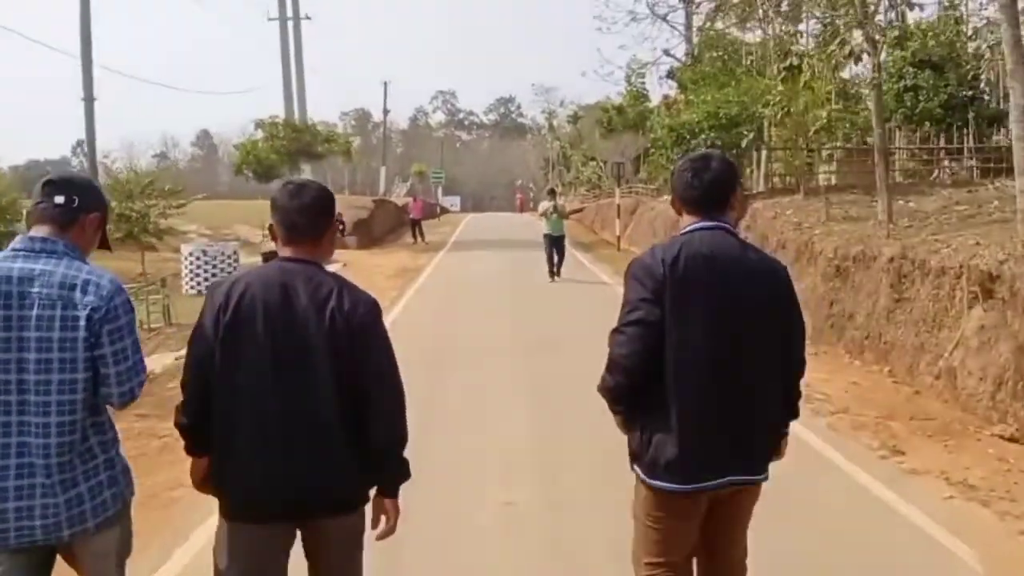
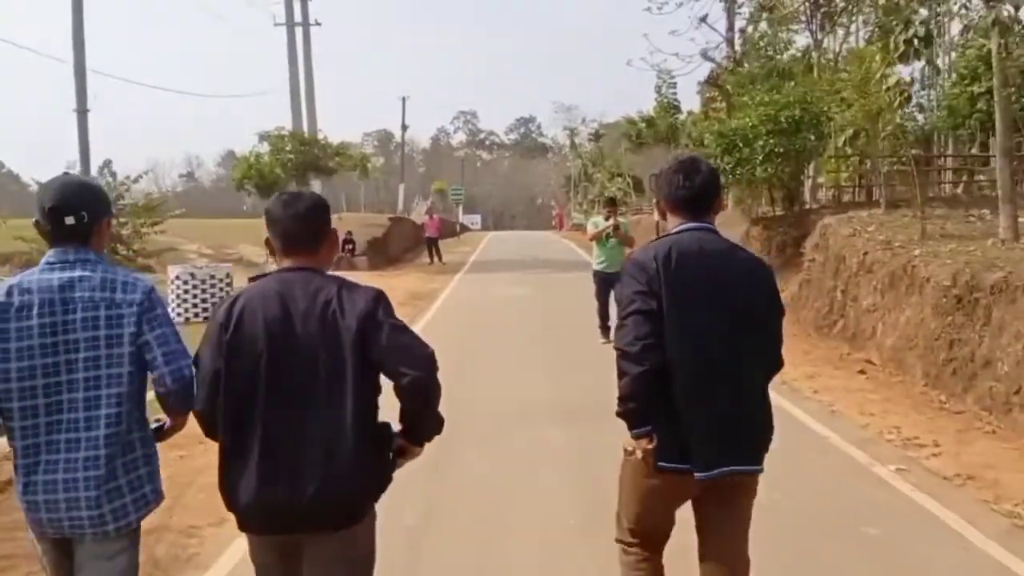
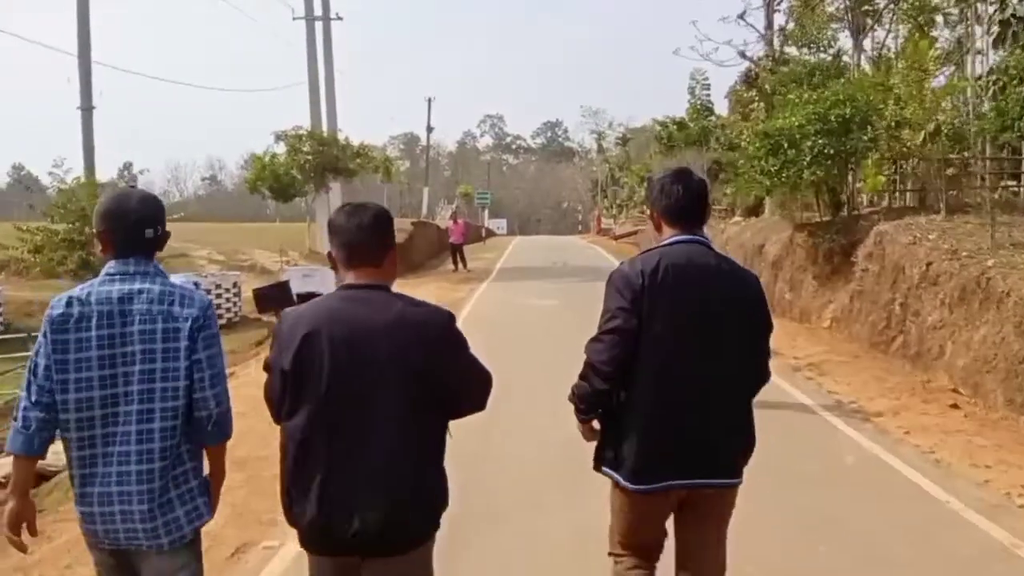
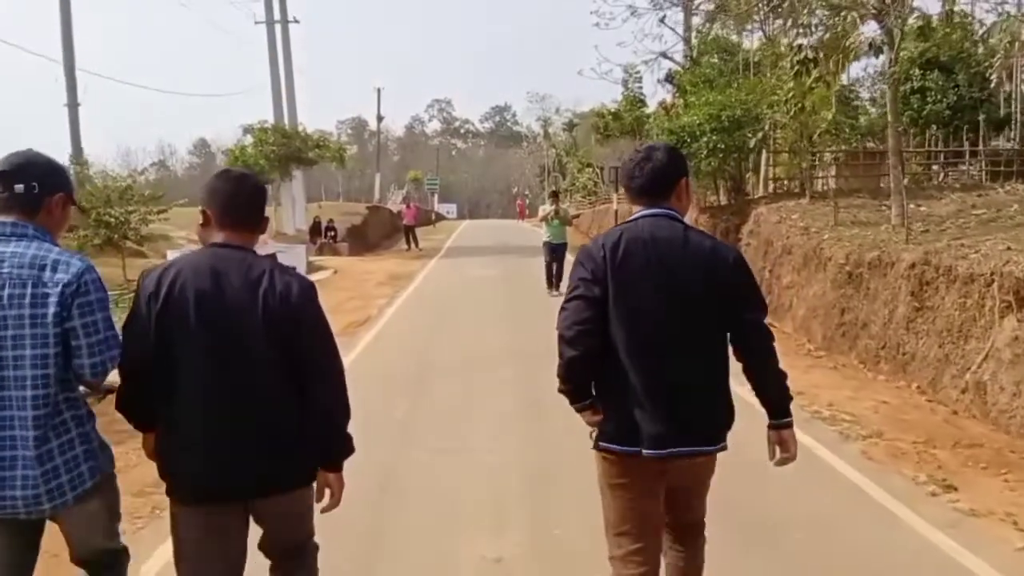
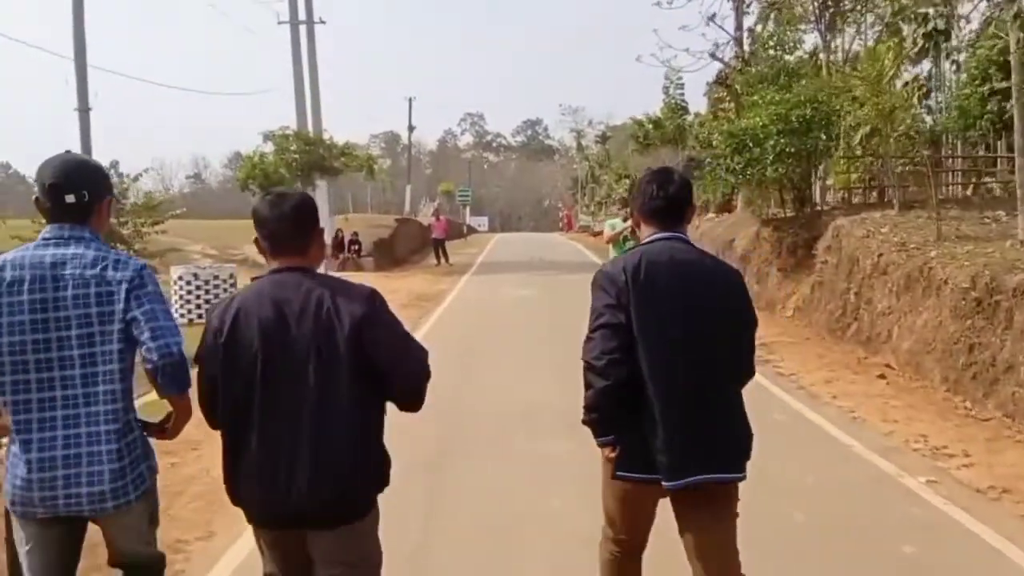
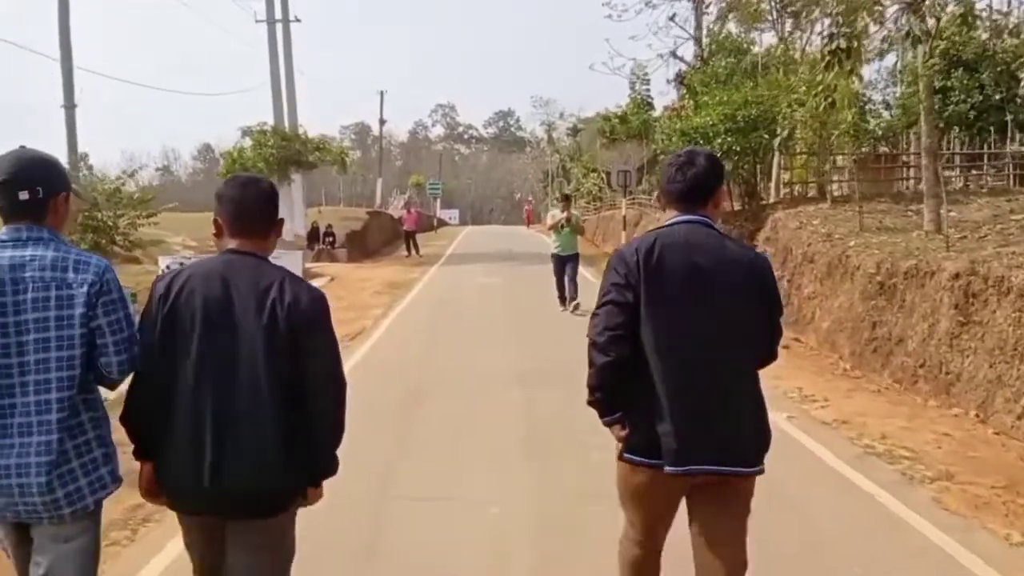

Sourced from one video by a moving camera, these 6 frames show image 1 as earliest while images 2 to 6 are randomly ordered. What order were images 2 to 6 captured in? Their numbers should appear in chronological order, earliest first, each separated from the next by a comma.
4, 6, 2, 5, 3
